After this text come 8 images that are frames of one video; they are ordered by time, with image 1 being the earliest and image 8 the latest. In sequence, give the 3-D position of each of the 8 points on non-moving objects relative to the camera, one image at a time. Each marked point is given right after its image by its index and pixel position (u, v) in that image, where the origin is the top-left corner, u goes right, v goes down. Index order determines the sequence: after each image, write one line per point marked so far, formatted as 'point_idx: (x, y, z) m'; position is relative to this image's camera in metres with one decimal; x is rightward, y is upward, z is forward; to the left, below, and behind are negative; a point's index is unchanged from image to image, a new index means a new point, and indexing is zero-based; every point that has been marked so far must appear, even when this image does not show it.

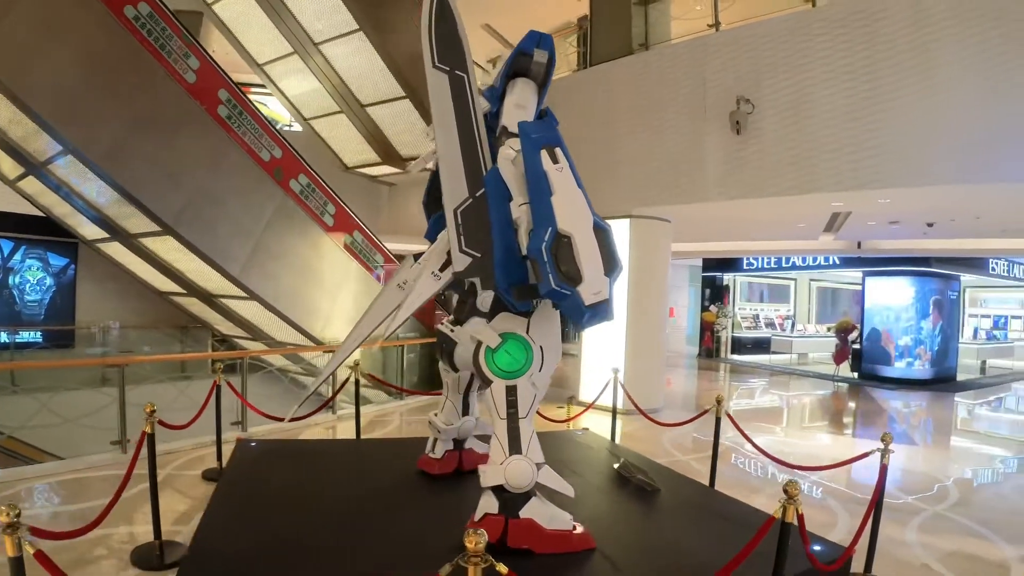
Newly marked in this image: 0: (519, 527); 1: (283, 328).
0: (+0.1, -1.0, +2.5) m
1: (-2.4, -0.4, +6.2) m
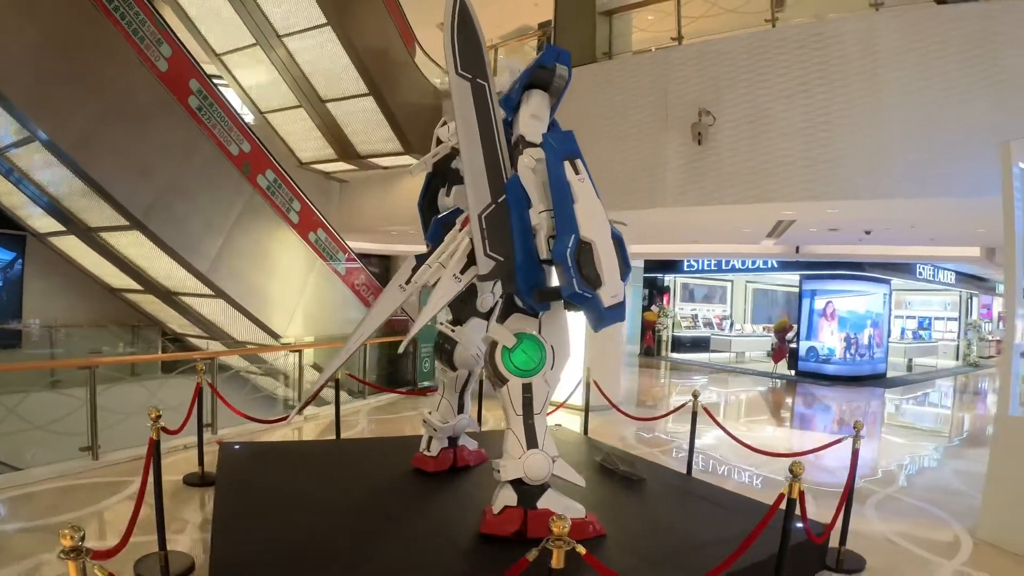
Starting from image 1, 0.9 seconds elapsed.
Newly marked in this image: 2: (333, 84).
0: (+0.1, -1.0, +2.6) m
1: (-2.7, -0.4, +6.0) m
2: (-2.3, +2.7, +7.7) m
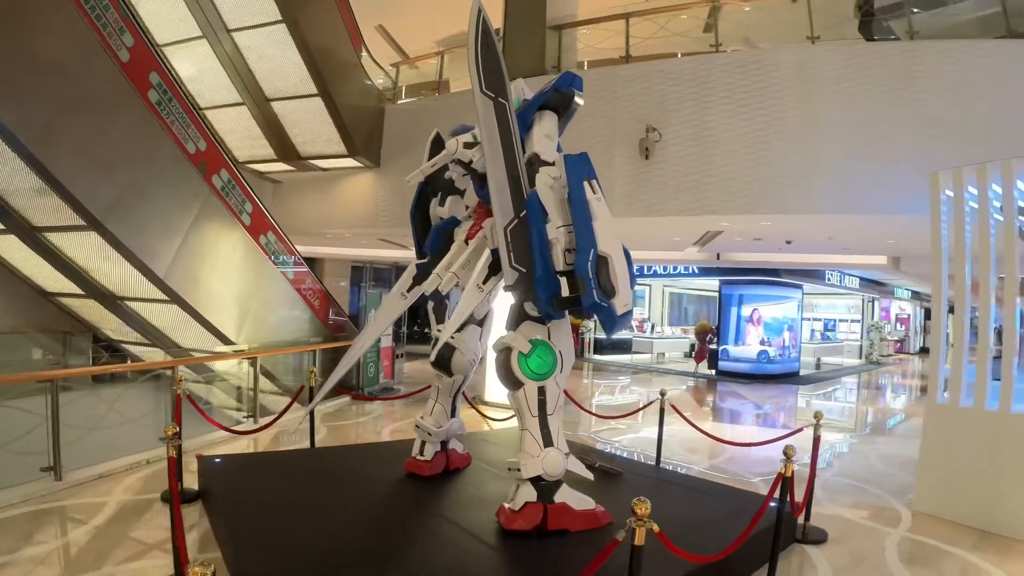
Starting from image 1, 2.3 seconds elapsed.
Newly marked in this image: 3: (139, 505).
0: (+0.2, -1.1, +2.8) m
1: (-3.1, -0.4, +5.8) m
2: (-2.9, +2.6, +7.4) m
3: (-2.3, -1.4, +3.6) m
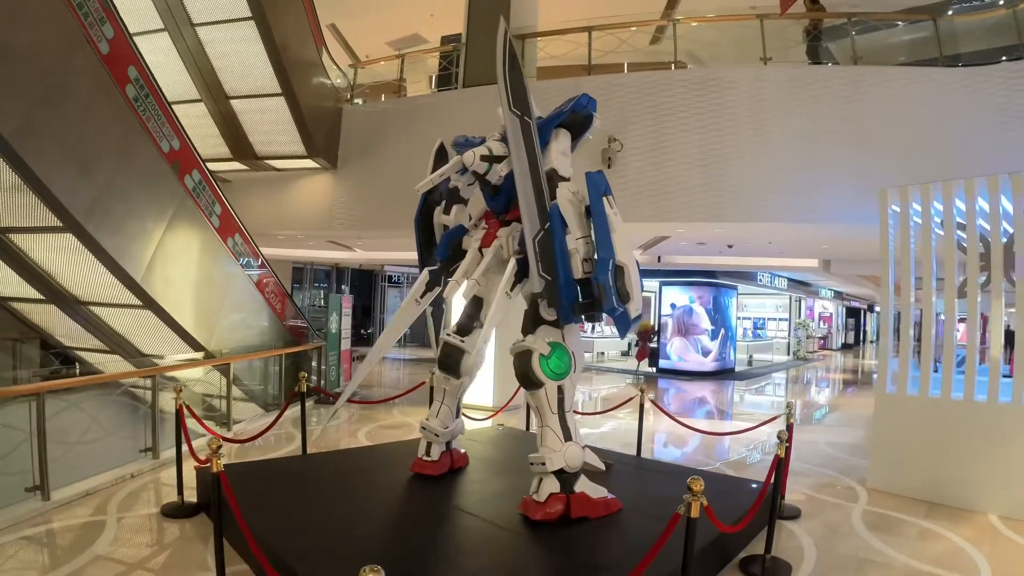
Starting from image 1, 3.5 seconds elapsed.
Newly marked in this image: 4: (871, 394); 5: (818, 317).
0: (+0.3, -1.1, +3.0) m
1: (-3.3, -0.5, +5.6) m
2: (-3.4, +2.6, +7.2) m
3: (-2.3, -1.4, +3.5) m
4: (+6.5, -2.0, +10.7) m
5: (+9.8, -1.0, +18.9) m
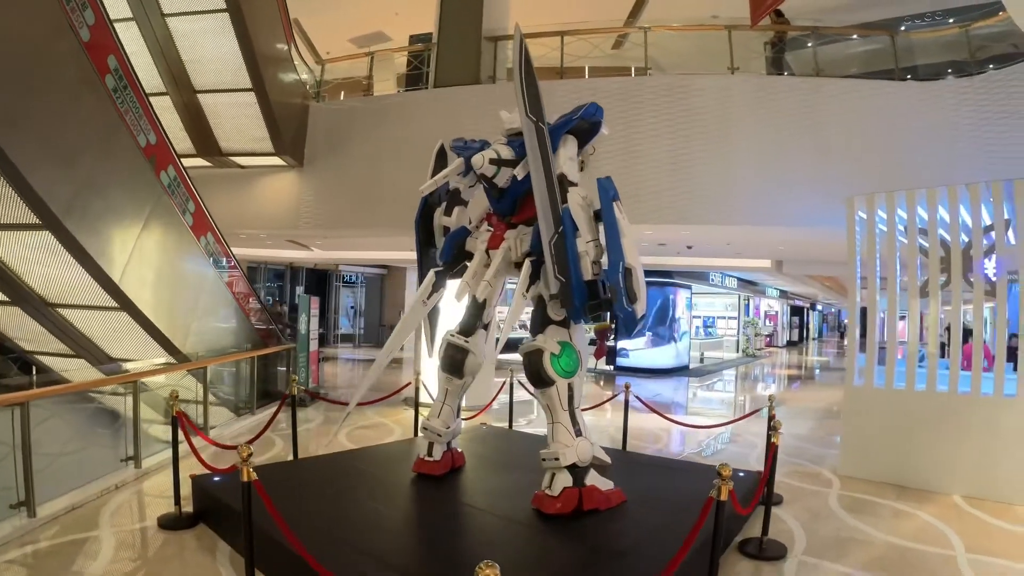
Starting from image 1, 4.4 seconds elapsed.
0: (+0.4, -1.1, +3.1) m
1: (-3.5, -0.5, +5.3) m
2: (-3.7, +2.6, +7.0) m
3: (-2.3, -1.4, +3.4) m
4: (+5.8, -2.0, +11.4) m
5: (+8.5, -0.9, +19.8) m
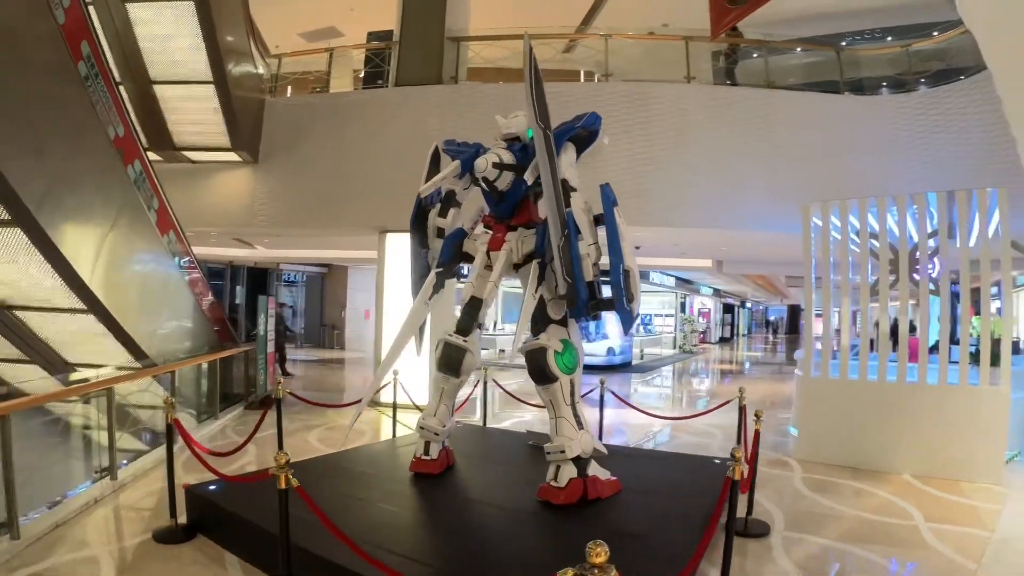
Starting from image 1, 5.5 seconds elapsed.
0: (+0.4, -1.1, +3.3) m
1: (-3.6, -0.5, +5.1) m
2: (-4.0, +2.6, +6.7) m
3: (-2.3, -1.4, +3.3) m
4: (+5.0, -1.9, +12.1) m
5: (+6.7, -0.9, +20.7) m
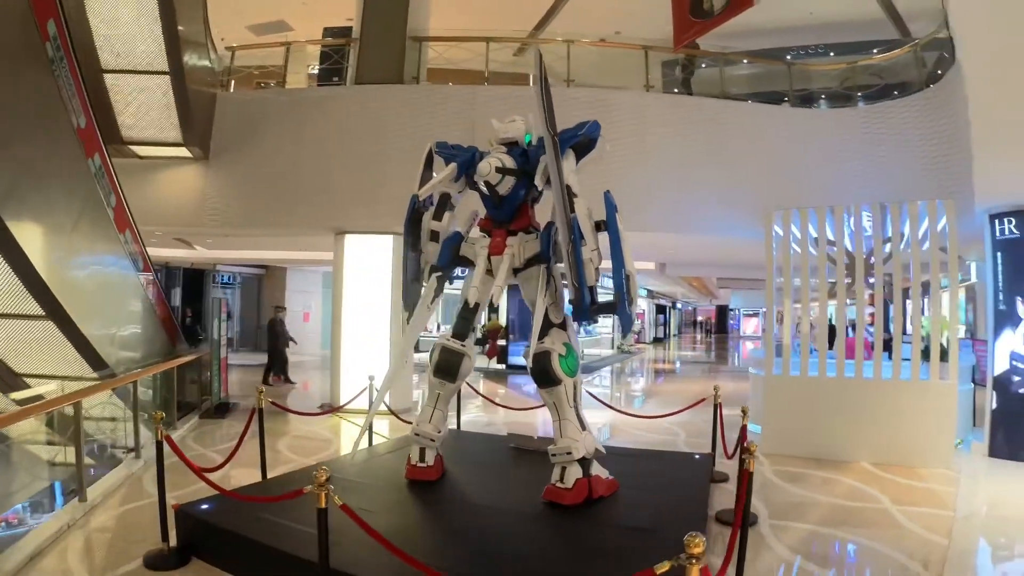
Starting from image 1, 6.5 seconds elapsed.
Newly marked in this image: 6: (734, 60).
0: (+0.5, -1.1, +3.4) m
1: (-3.8, -0.5, +4.7) m
2: (-4.3, +2.6, +6.3) m
3: (-2.2, -1.5, +3.1) m
4: (+4.0, -2.0, +12.6) m
5: (+4.8, -1.0, +21.4) m
6: (+2.9, +2.9, +7.4) m
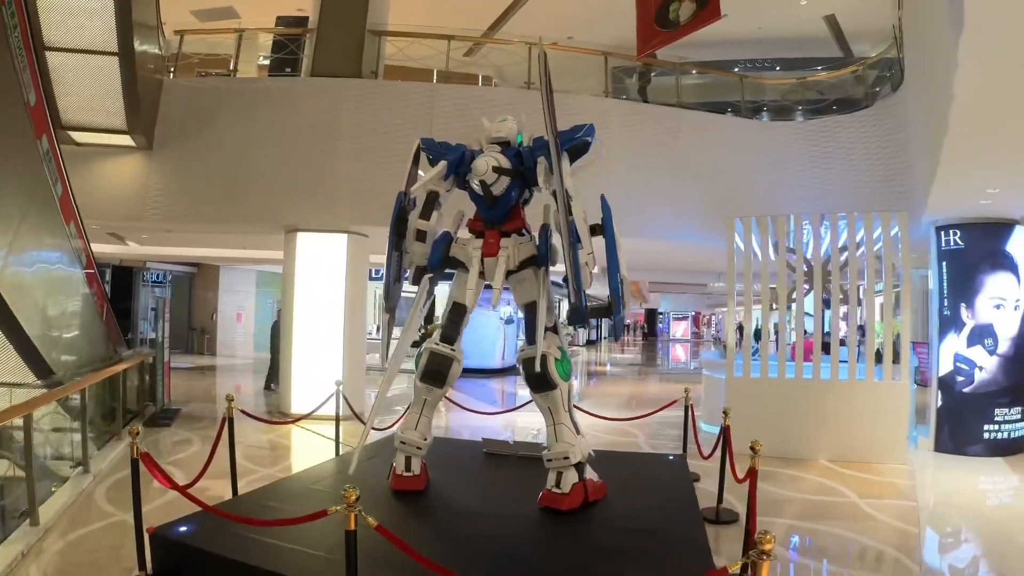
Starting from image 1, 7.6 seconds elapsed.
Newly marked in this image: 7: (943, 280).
0: (+0.4, -1.1, +3.4) m
1: (-3.9, -0.5, +4.3) m
2: (-4.6, +2.6, +5.8) m
3: (-2.2, -1.5, +2.8) m
4: (+3.0, -2.0, +12.9) m
5: (+2.9, -1.1, +21.7) m
6: (+2.5, +2.8, +7.6) m
7: (+4.5, +0.1, +6.2) m
